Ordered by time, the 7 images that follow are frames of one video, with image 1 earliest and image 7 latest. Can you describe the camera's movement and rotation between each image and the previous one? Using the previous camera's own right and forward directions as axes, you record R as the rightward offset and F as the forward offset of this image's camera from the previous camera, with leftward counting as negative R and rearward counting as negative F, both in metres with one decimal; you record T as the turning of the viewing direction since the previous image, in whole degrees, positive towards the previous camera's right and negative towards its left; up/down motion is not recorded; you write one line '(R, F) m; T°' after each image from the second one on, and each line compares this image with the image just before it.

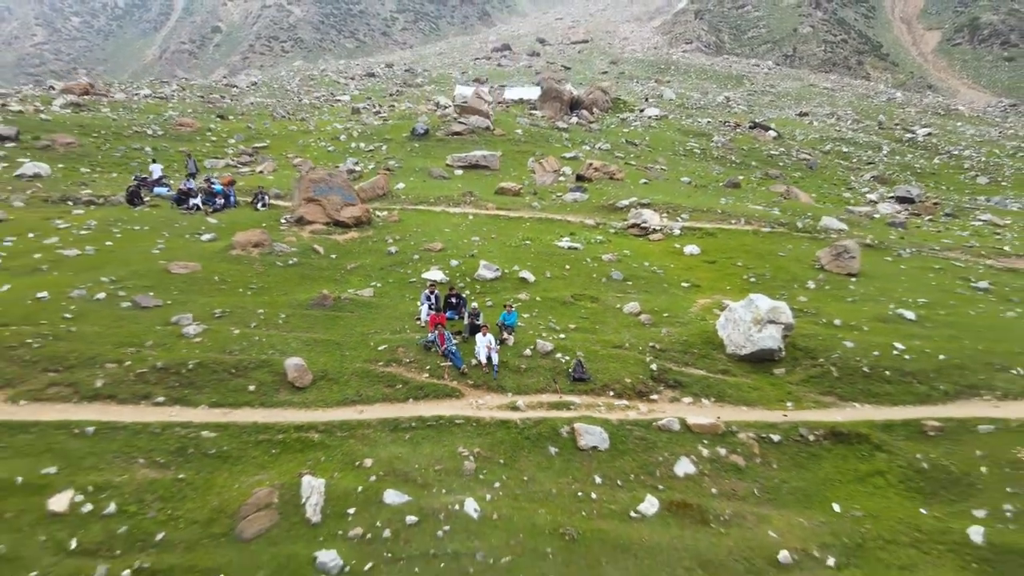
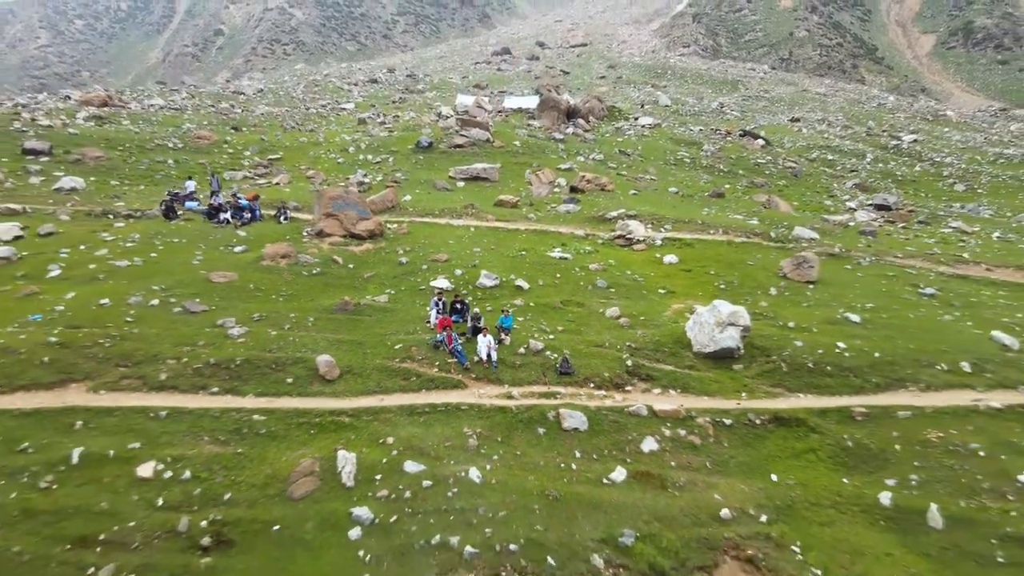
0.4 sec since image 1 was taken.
(+0.1, -2.4) m; 0°
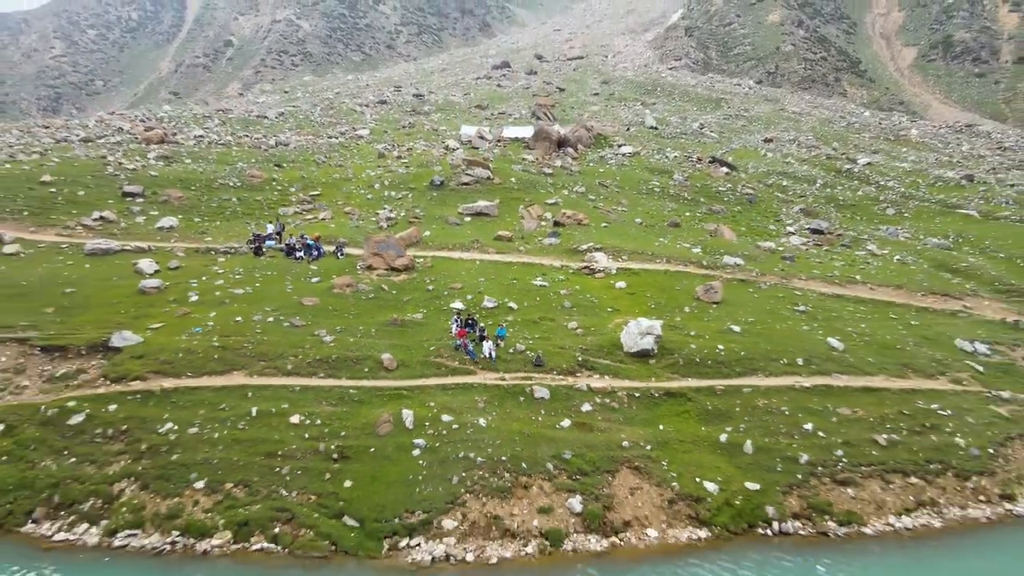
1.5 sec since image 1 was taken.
(+0.3, -9.1) m; 0°
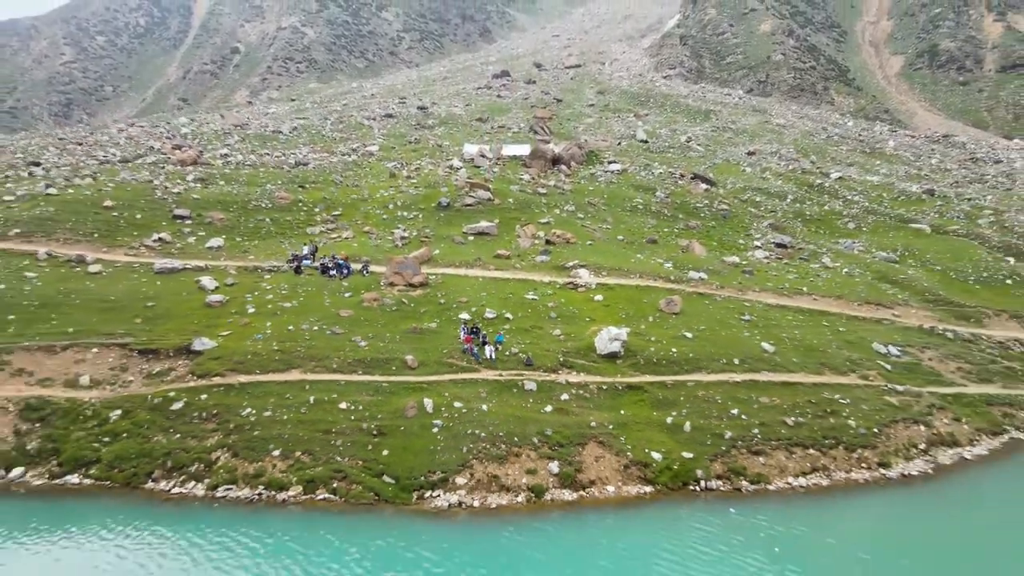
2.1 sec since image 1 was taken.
(+0.2, -6.8) m; 0°
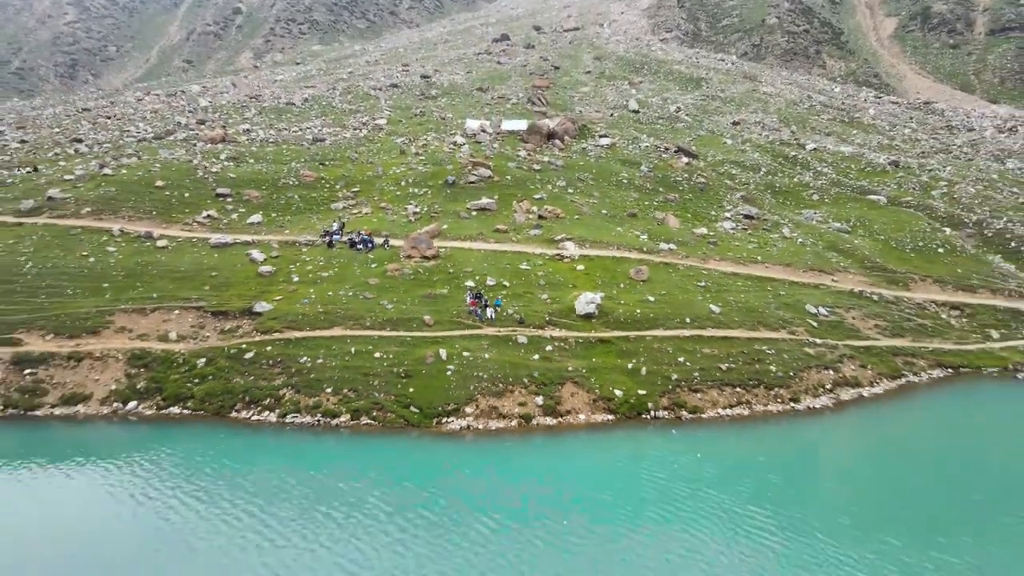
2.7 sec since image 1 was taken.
(+0.2, -8.0) m; 0°
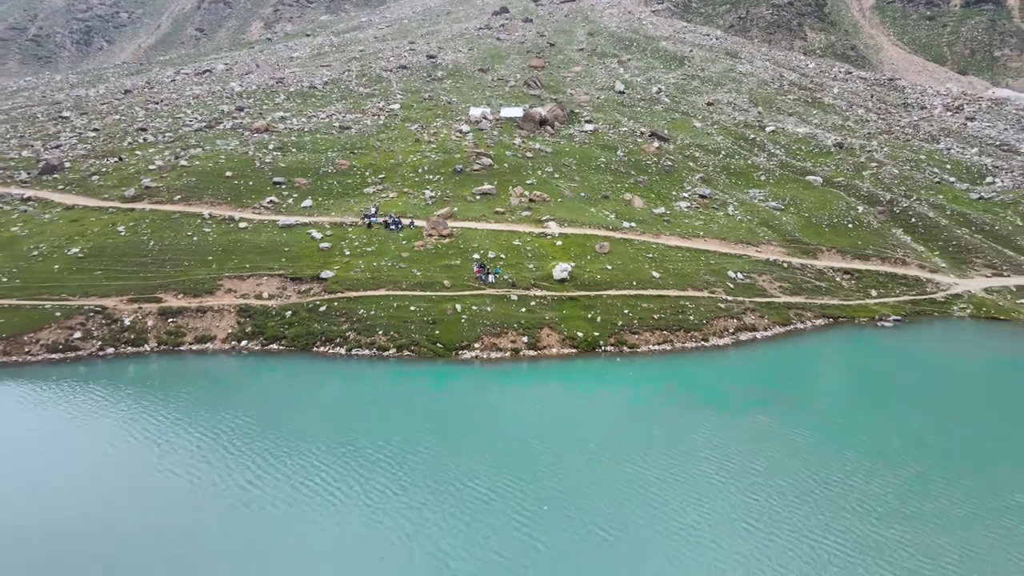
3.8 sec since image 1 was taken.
(+0.5, -15.4) m; 0°
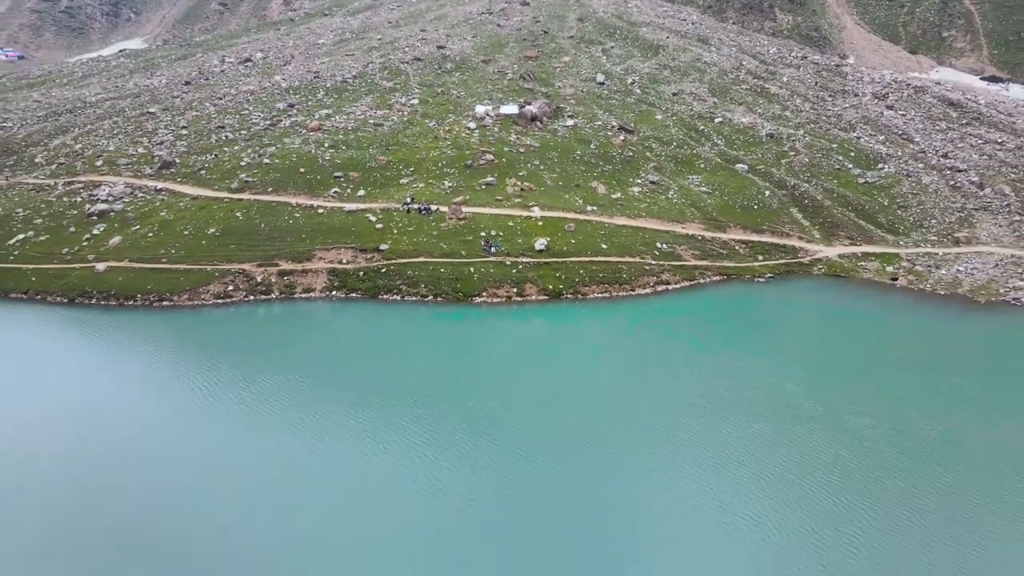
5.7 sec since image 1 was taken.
(+0.7, -27.9) m; 0°
